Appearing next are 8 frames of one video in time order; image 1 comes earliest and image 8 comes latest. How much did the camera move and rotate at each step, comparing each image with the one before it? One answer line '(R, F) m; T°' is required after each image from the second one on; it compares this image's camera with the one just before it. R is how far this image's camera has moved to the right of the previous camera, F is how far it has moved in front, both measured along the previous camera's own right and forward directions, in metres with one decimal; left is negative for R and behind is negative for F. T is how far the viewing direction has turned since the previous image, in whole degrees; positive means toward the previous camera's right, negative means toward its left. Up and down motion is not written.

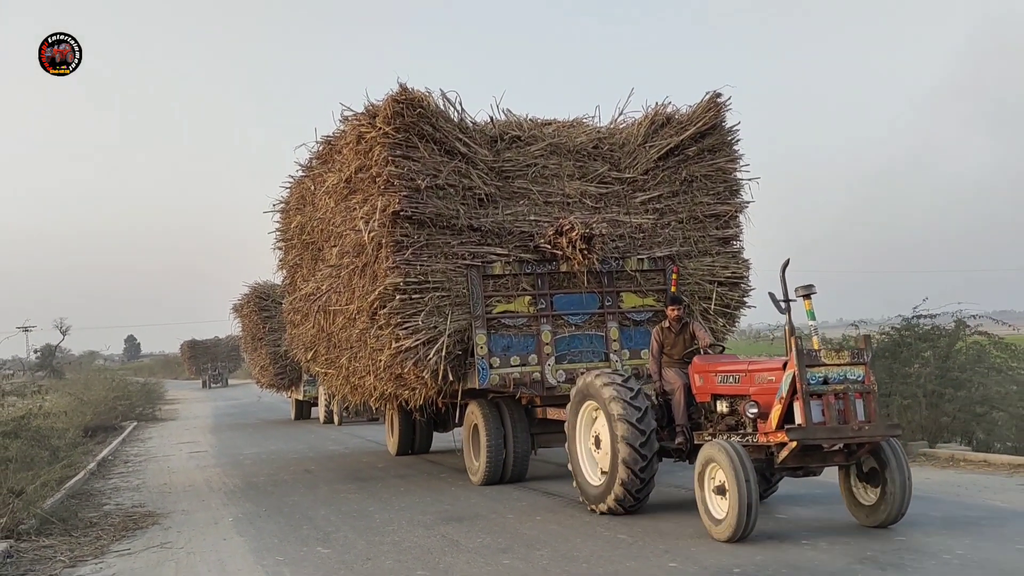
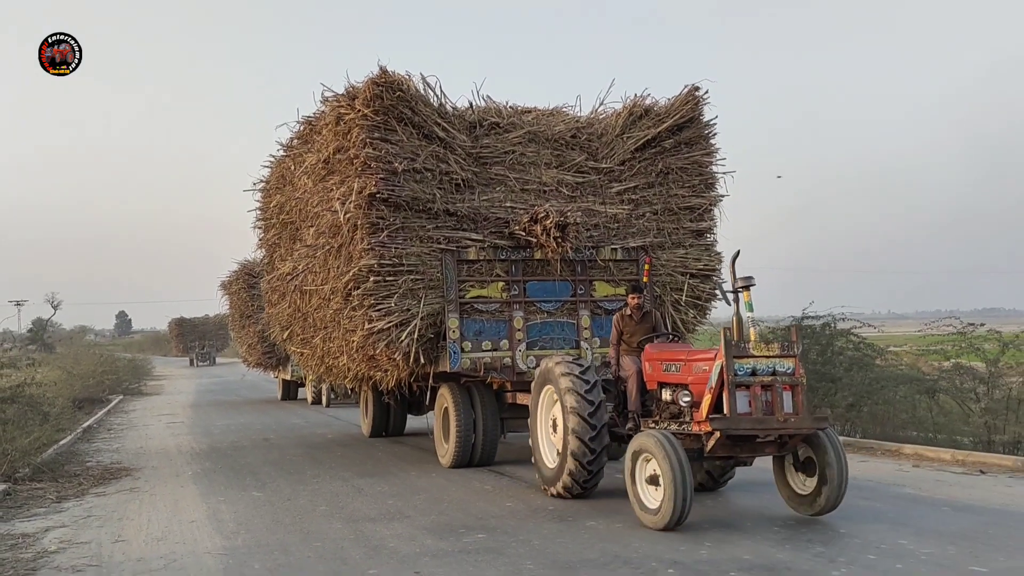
(+0.3, -0.1) m; 0°
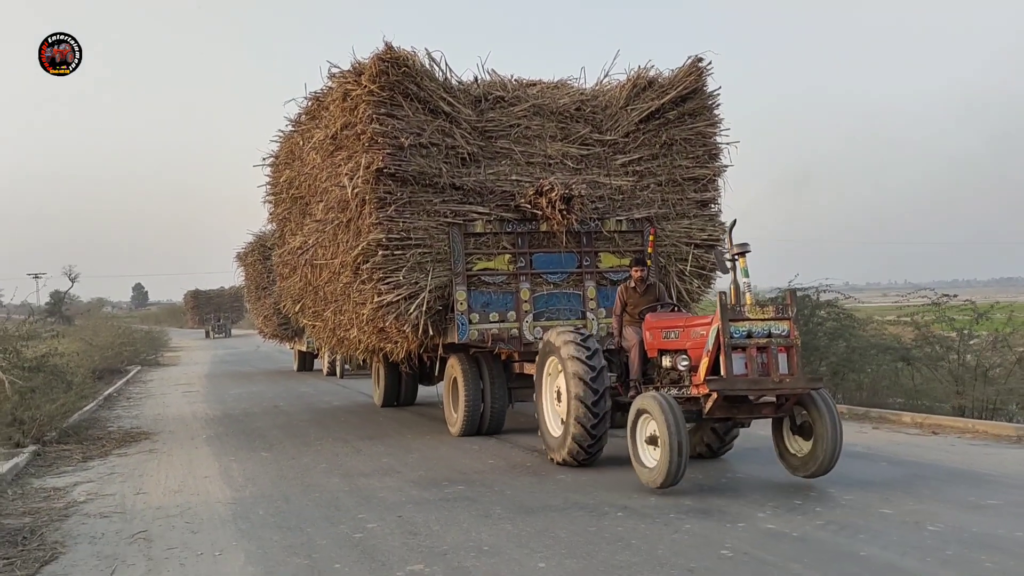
(+0.1, -0.2) m; -1°
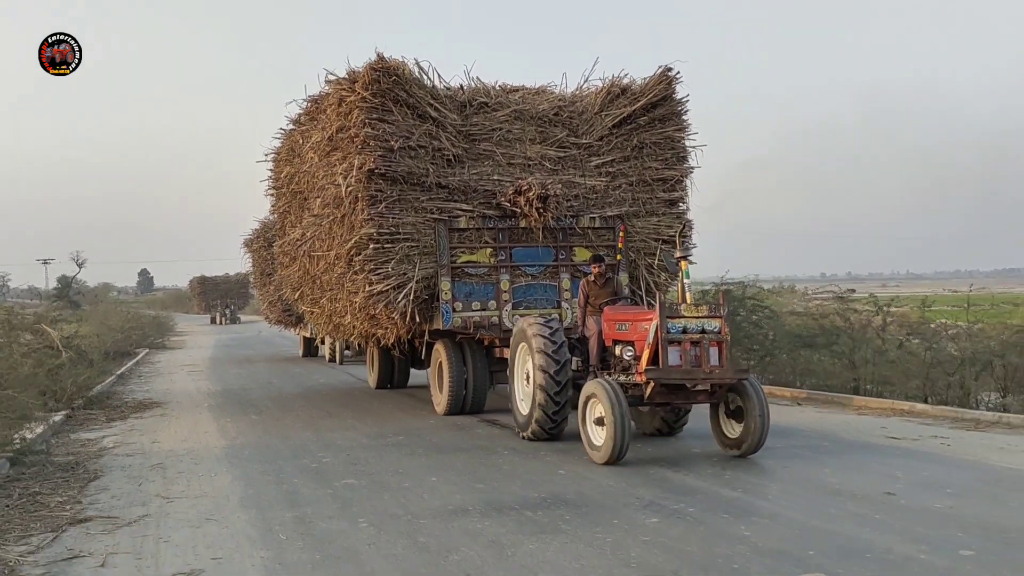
(+0.3, -0.8) m; 0°
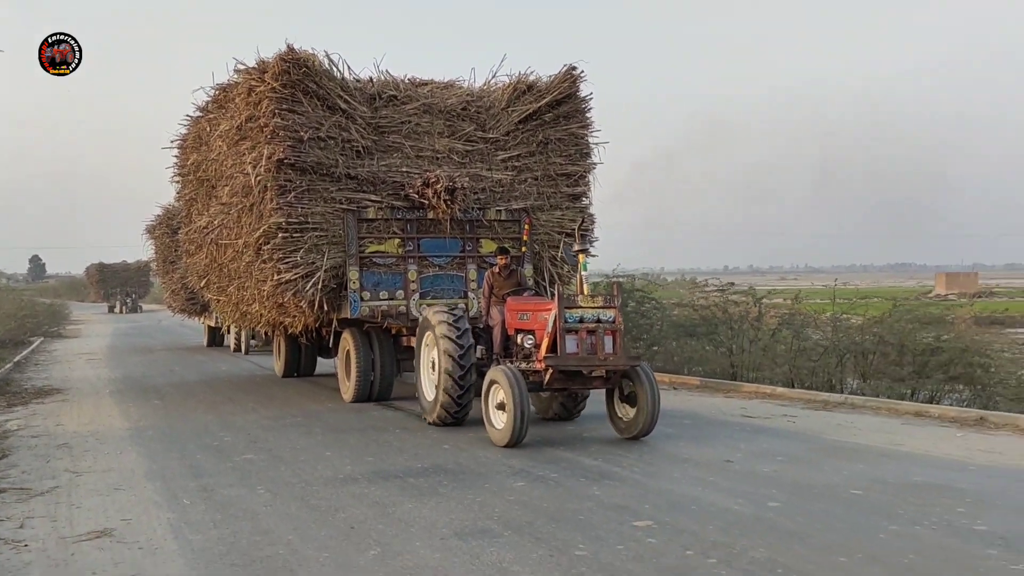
(+0.1, -0.3) m; +6°
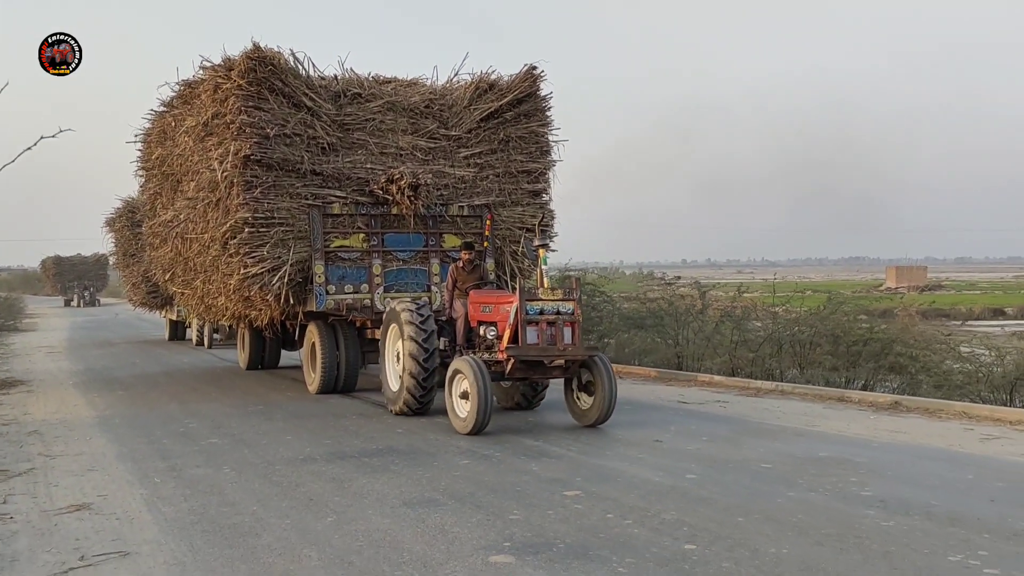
(+0.1, -0.3) m; +2°
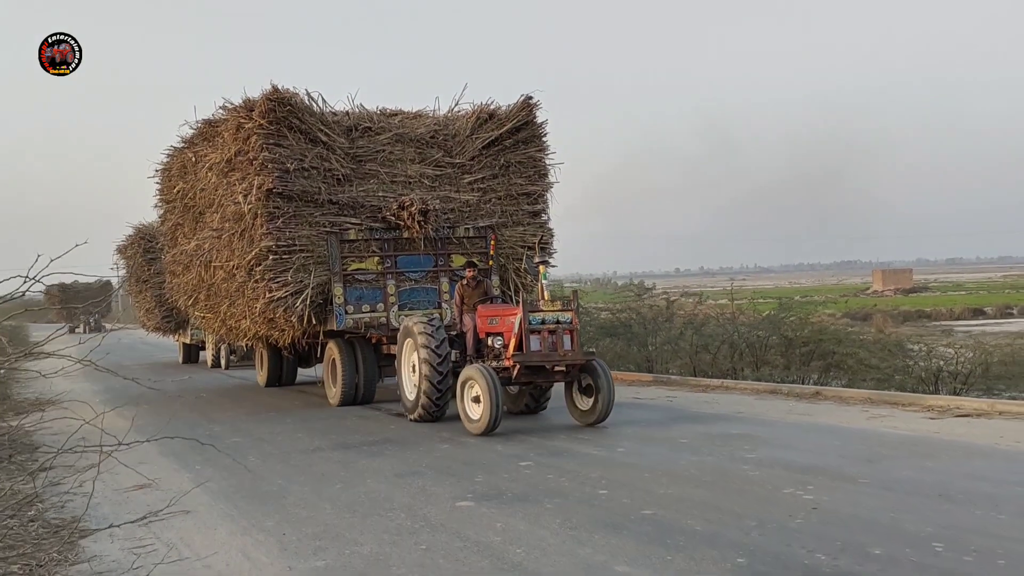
(+0.2, -0.9) m; -1°
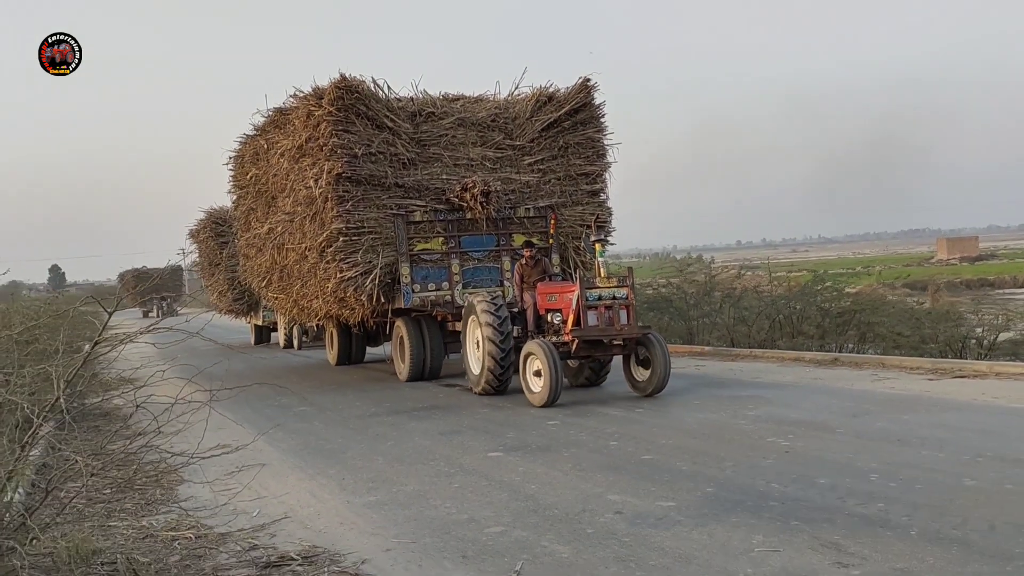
(+0.2, -0.5) m; -5°
